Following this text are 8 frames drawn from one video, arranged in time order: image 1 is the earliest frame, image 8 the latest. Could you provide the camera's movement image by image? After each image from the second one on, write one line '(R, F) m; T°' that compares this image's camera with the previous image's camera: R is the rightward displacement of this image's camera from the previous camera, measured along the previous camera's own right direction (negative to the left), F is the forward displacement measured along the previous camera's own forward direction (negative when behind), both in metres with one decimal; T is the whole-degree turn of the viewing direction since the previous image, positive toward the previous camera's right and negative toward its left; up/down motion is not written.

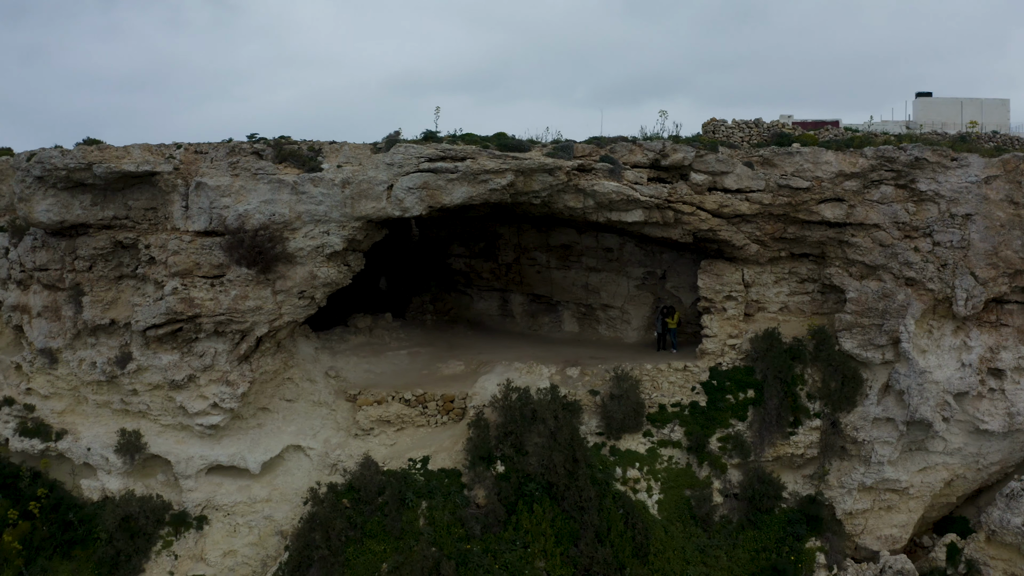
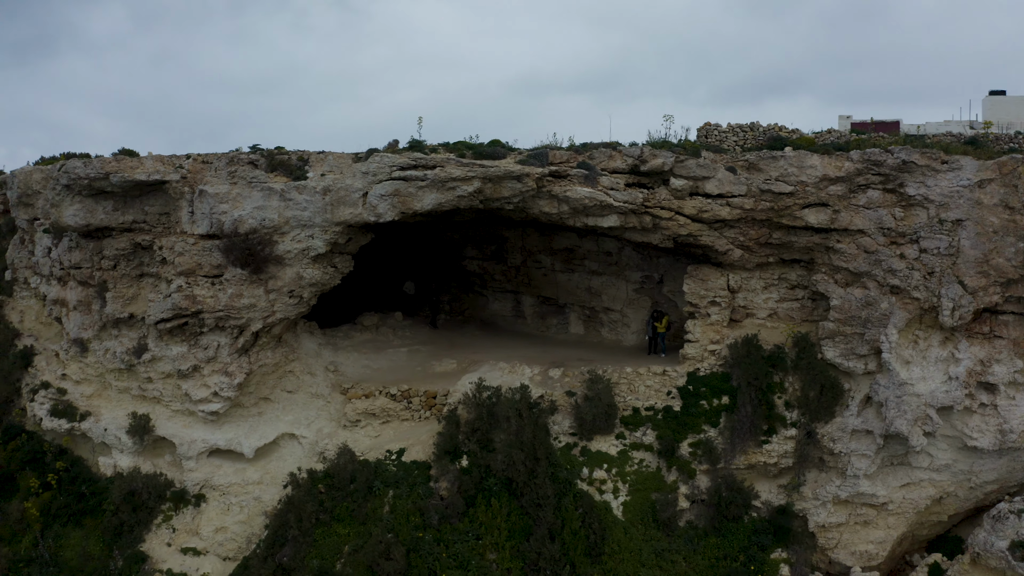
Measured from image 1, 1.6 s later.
(+1.7, -0.2) m; -6°
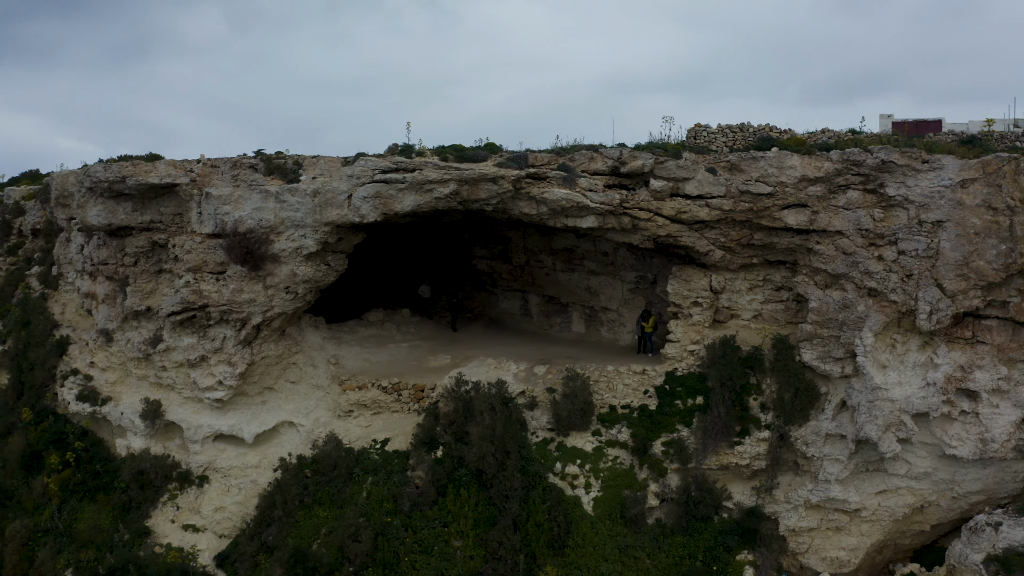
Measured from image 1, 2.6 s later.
(+1.4, -0.3) m; -5°
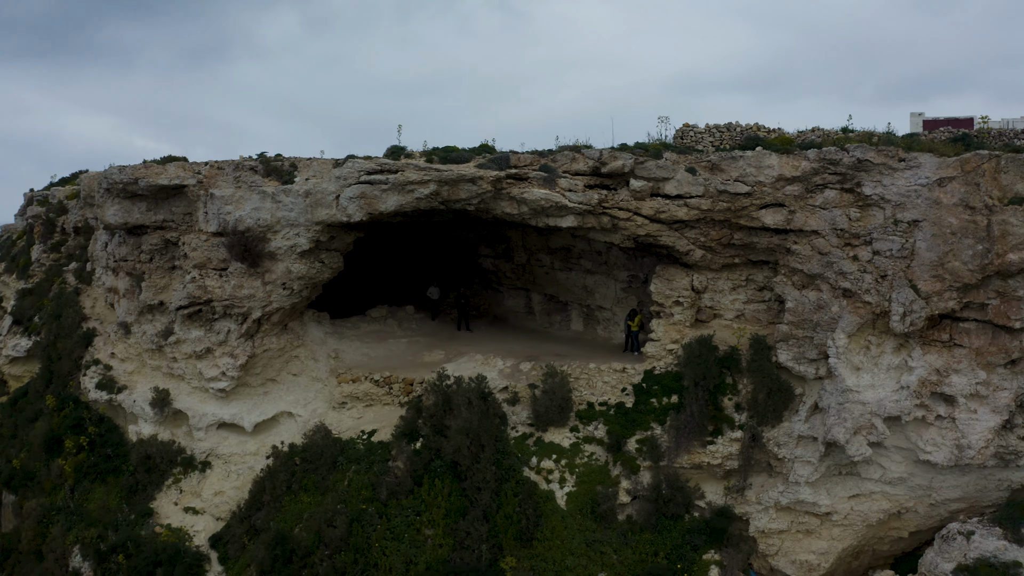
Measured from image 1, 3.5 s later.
(+1.2, -0.2) m; -4°
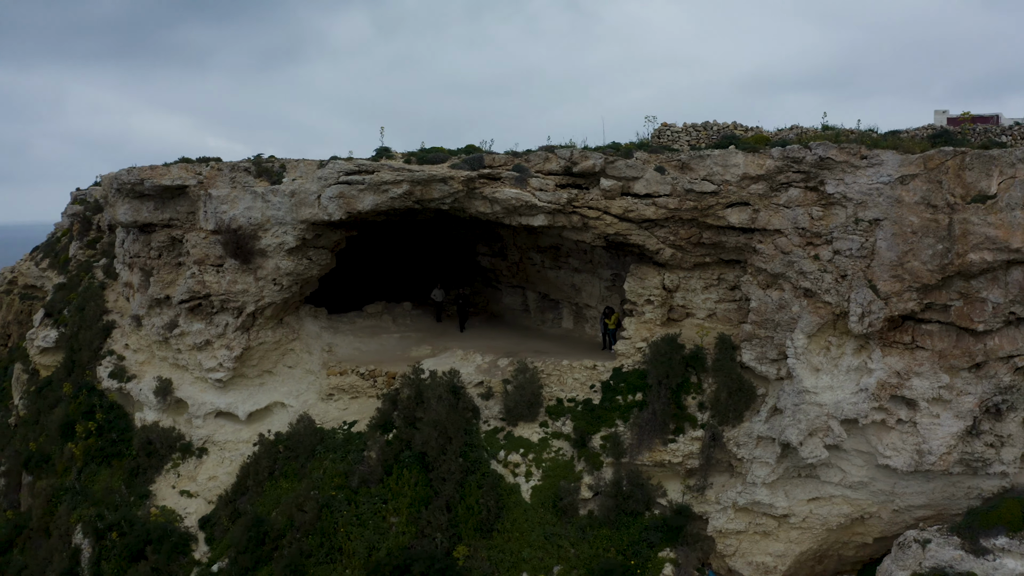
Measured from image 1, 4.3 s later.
(+1.4, -0.2) m; -4°
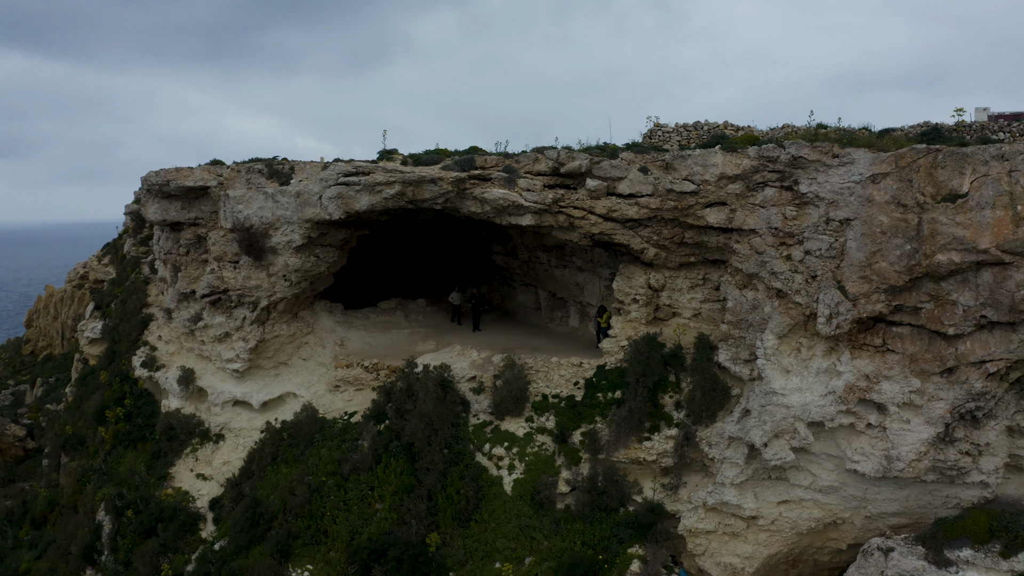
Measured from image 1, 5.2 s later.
(+1.4, -0.3) m; -6°
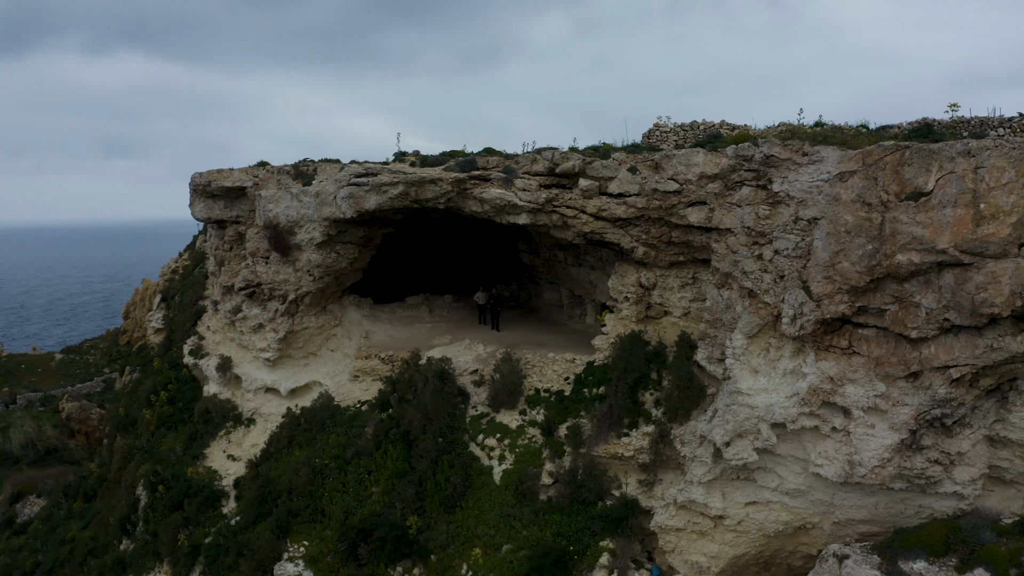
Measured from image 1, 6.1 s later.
(+1.7, -0.4) m; -8°
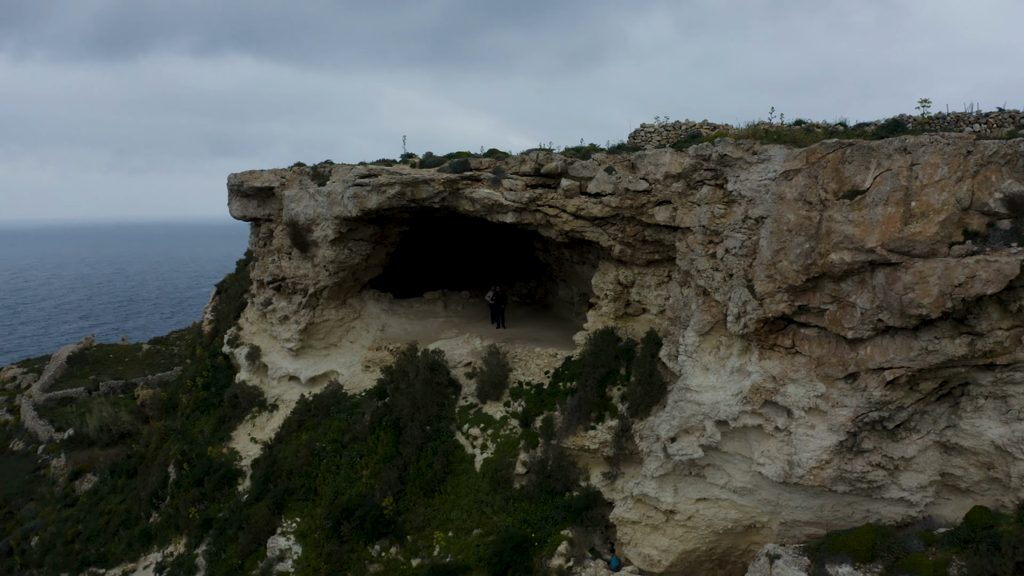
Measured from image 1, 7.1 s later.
(+1.9, -0.4) m; -7°
